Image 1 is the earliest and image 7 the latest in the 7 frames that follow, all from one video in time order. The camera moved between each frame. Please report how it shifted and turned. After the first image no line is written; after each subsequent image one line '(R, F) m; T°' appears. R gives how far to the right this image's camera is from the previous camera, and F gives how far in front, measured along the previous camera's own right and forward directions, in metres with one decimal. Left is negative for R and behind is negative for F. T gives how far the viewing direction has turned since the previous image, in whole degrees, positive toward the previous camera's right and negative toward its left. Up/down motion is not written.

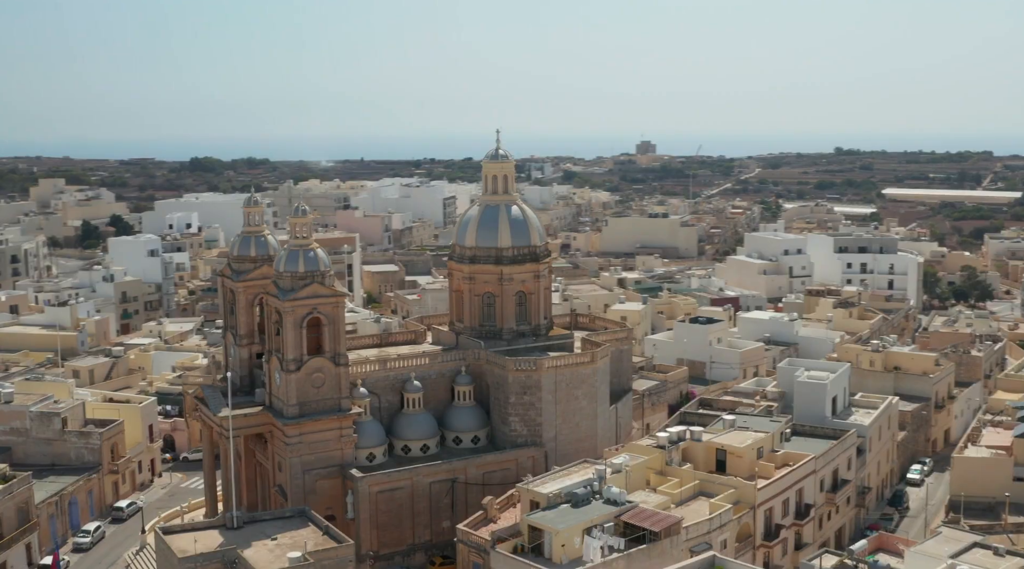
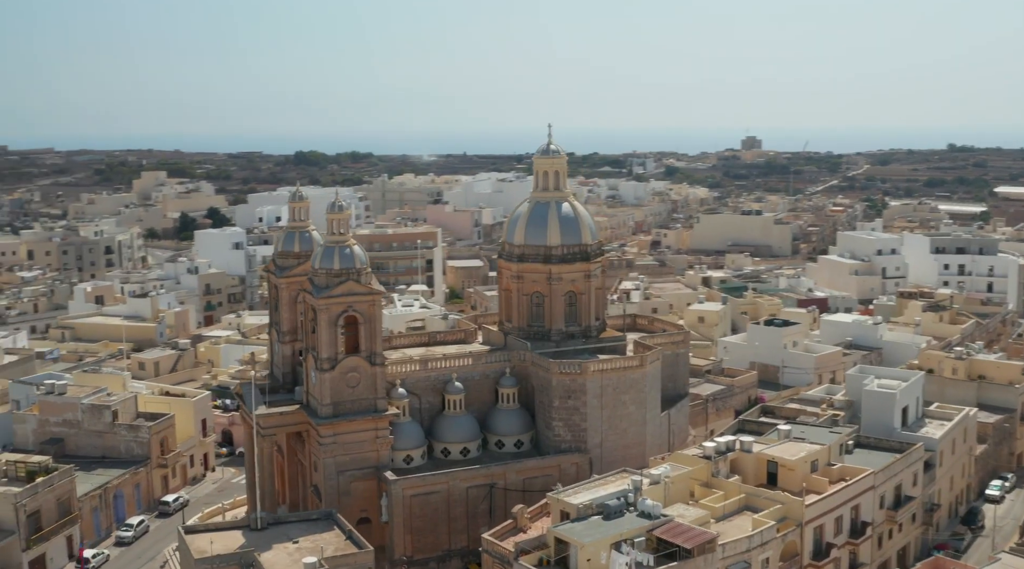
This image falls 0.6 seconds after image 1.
(+1.7, +1.3) m; -6°
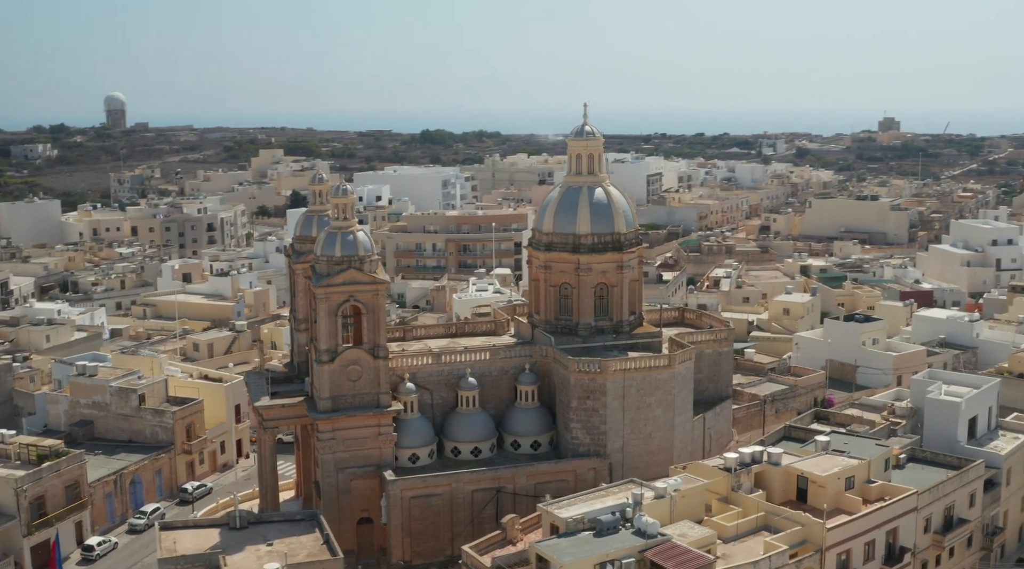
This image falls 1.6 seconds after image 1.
(+3.2, +2.3) m; -7°
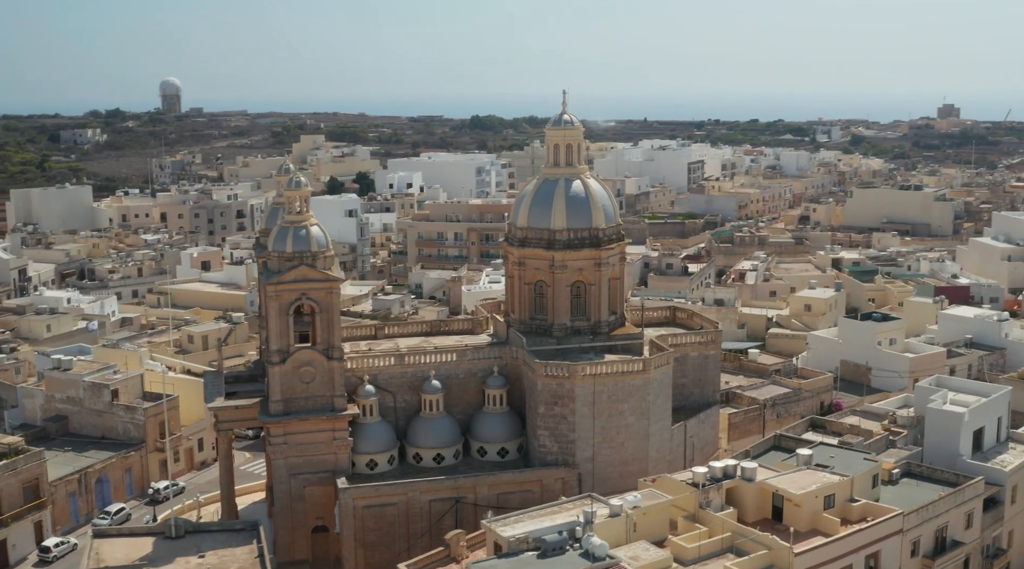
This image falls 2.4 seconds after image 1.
(+2.5, +1.7) m; -3°
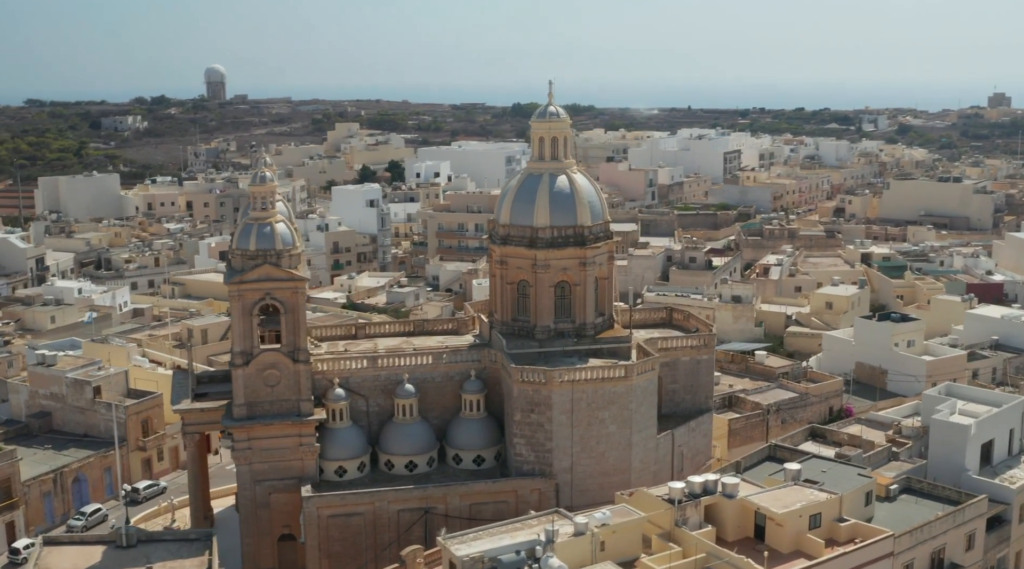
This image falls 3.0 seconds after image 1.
(+1.8, +1.4) m; -2°
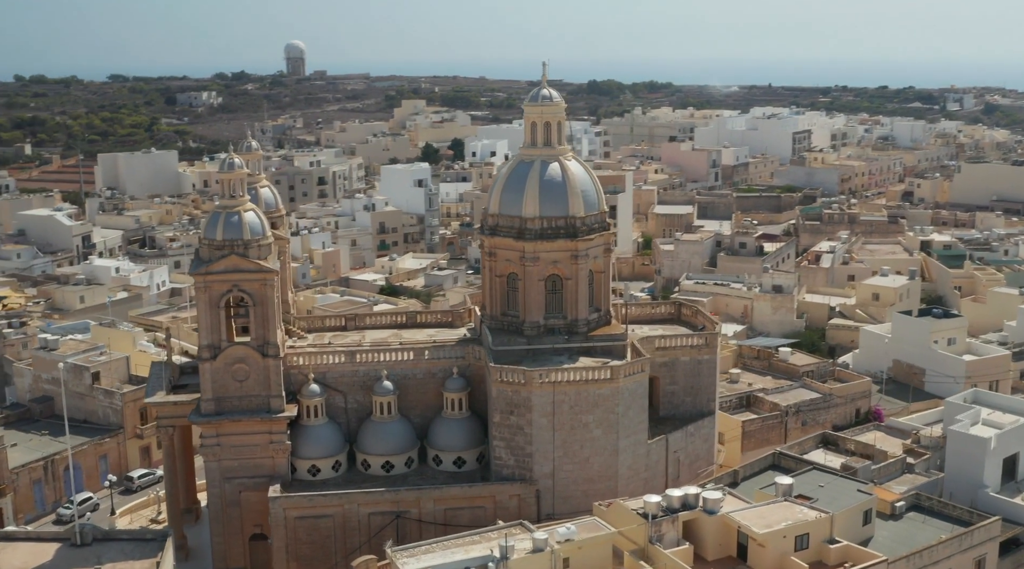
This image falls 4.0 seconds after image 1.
(+2.5, +1.5) m; -4°
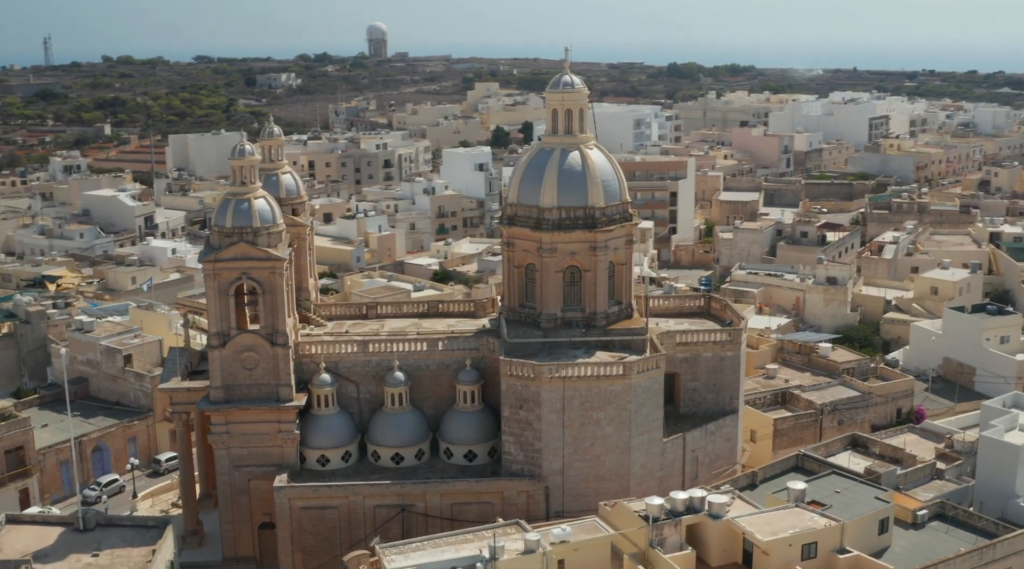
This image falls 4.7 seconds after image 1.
(+1.7, +0.6) m; -4°
